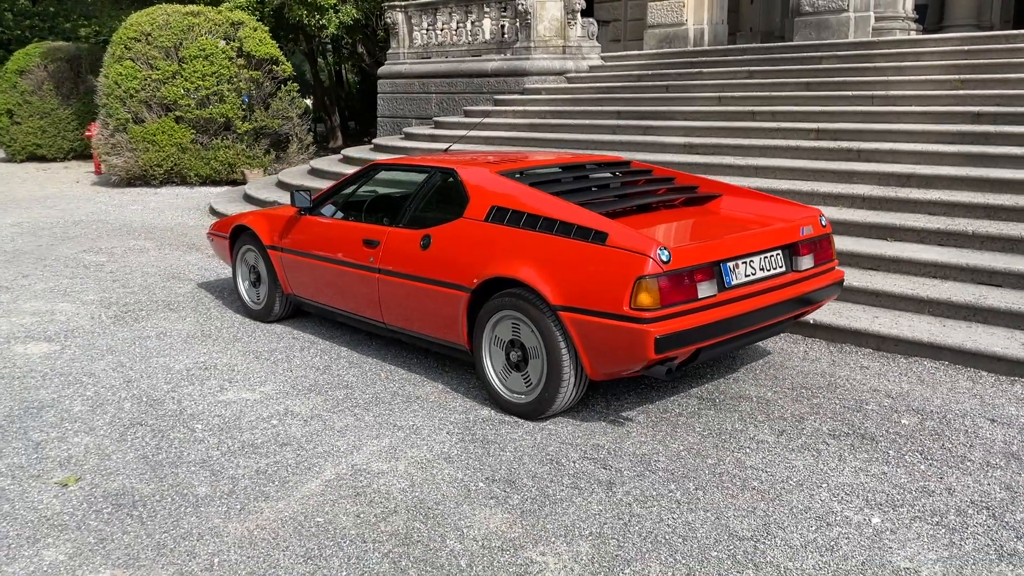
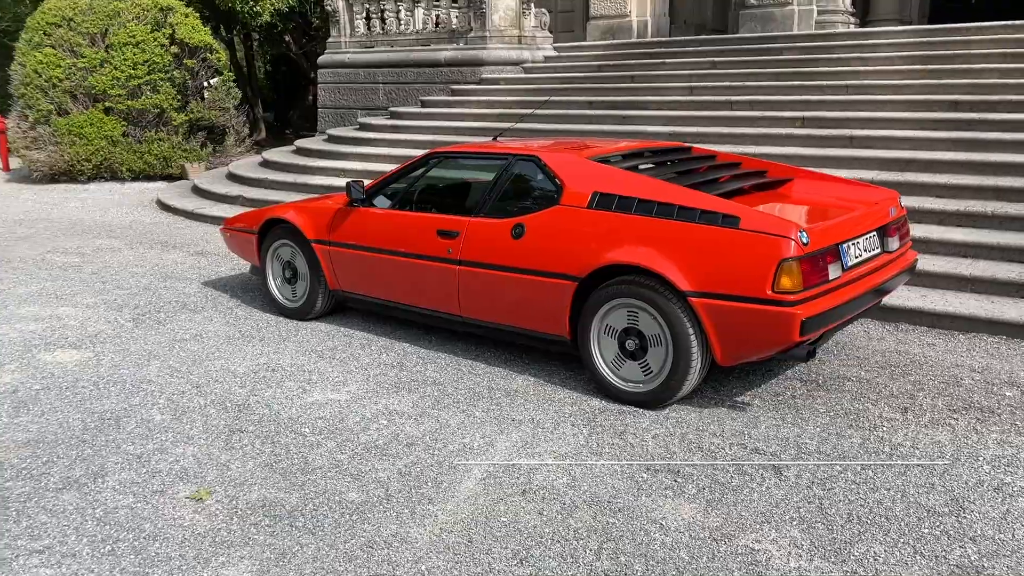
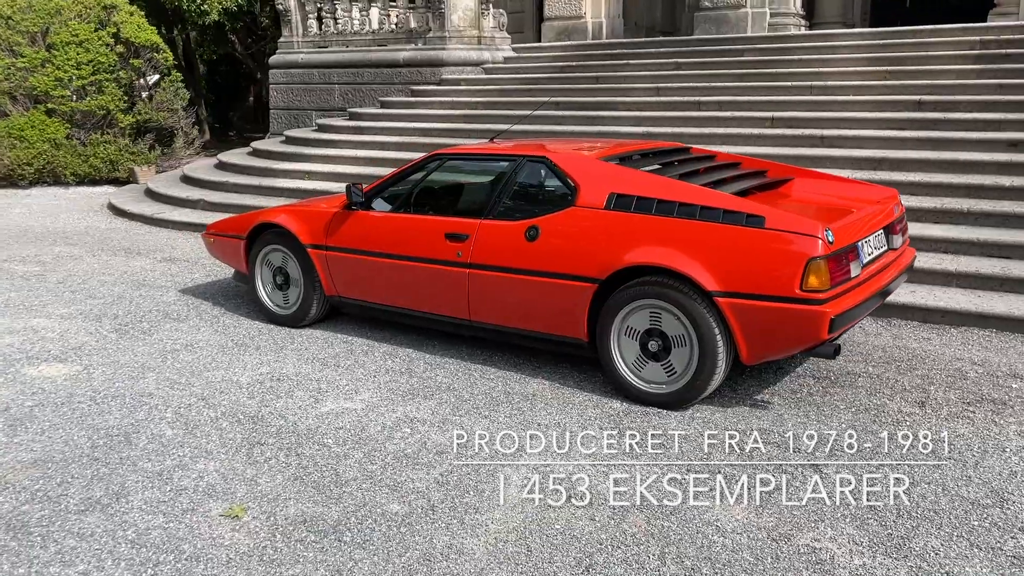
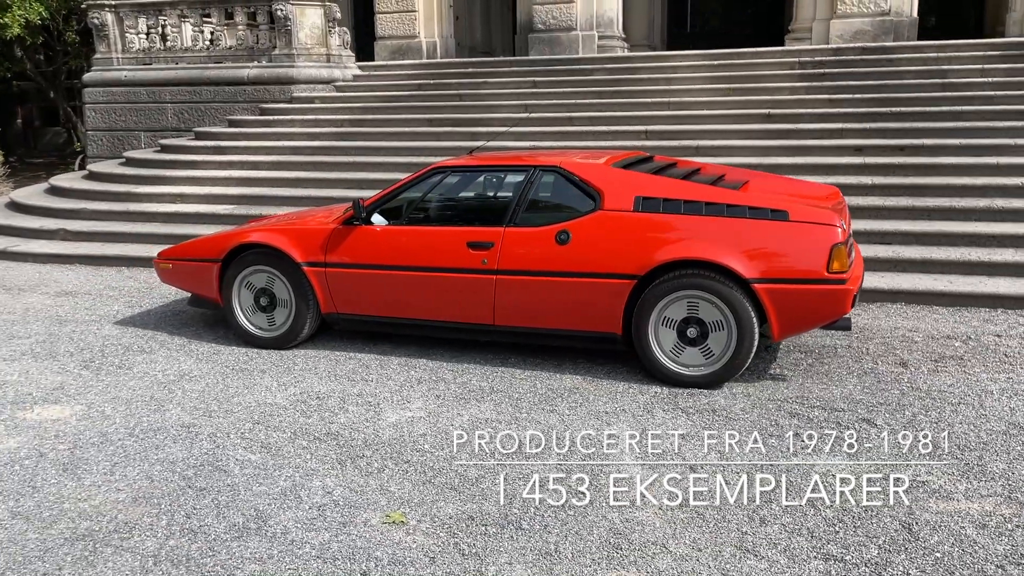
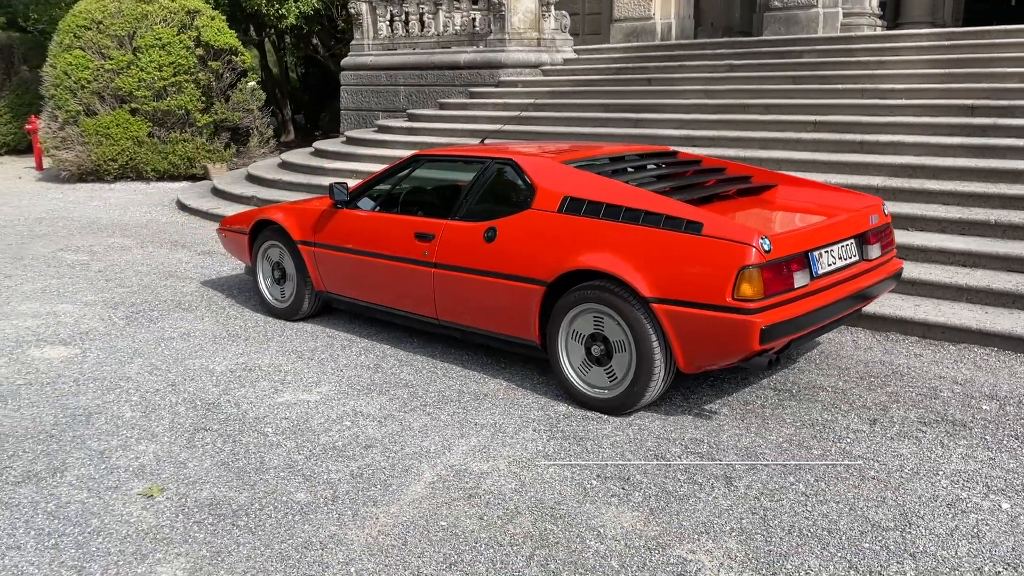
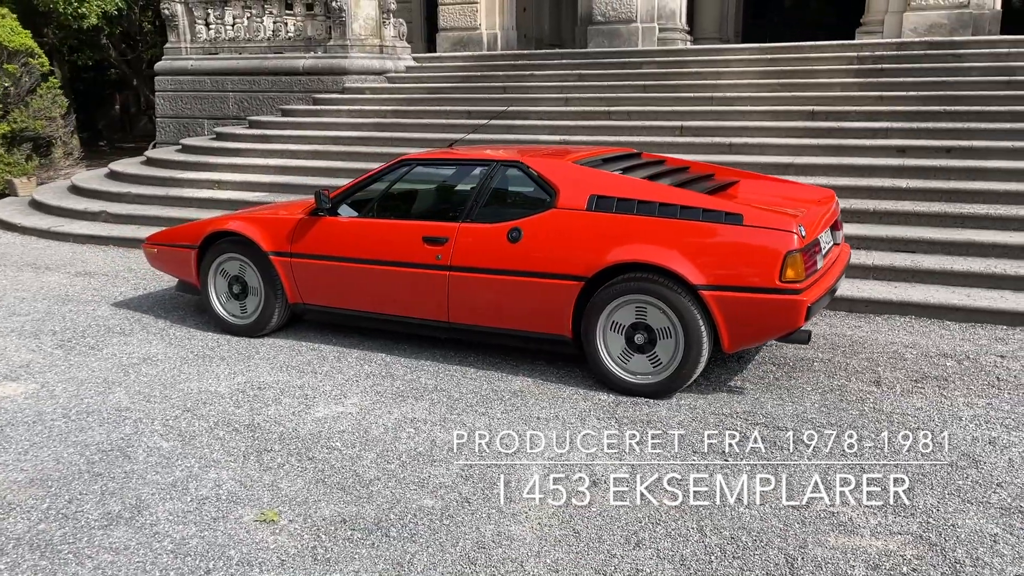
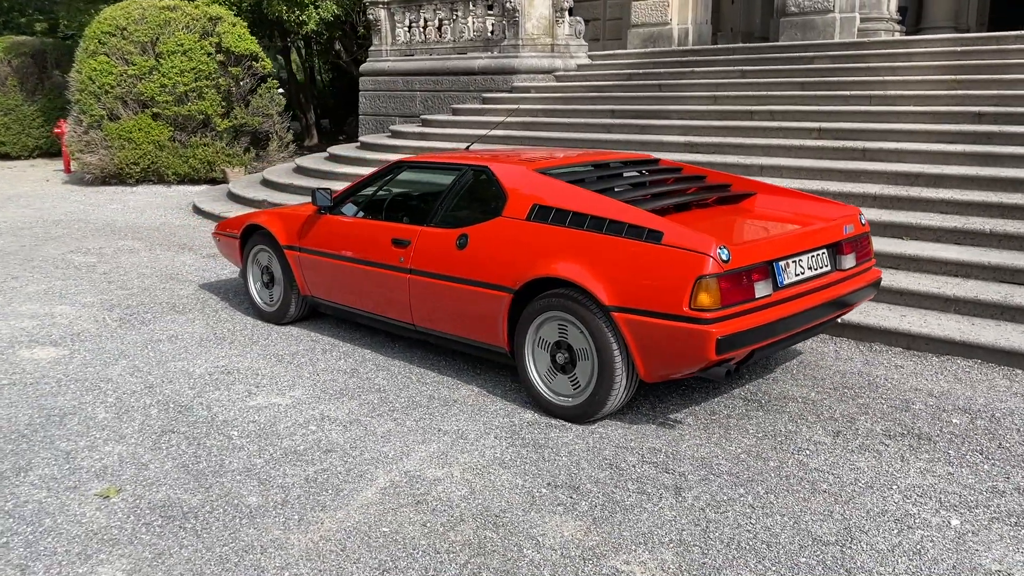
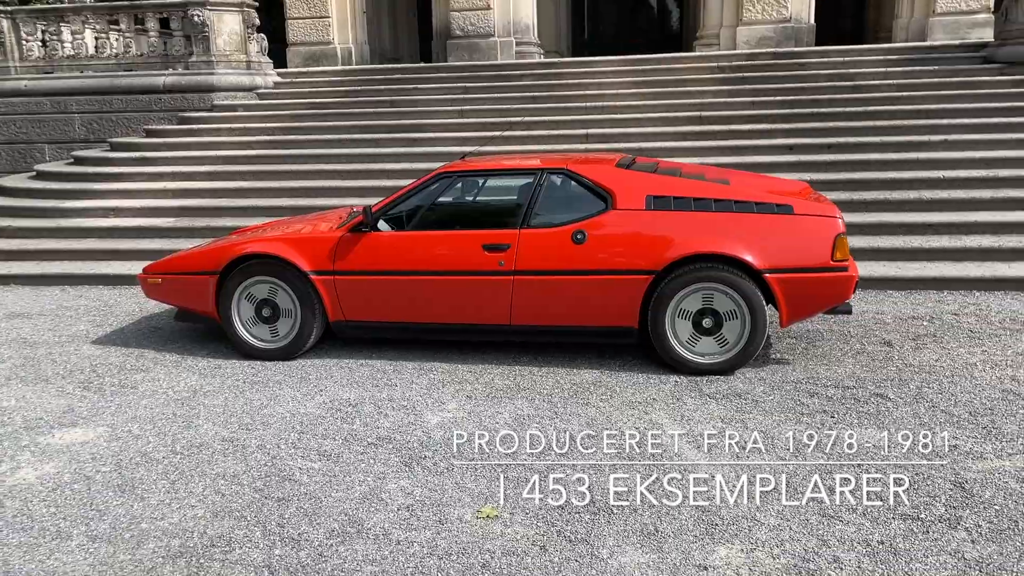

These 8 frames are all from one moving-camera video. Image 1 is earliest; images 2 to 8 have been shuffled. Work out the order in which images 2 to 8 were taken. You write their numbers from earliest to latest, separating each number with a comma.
7, 5, 2, 3, 6, 4, 8
